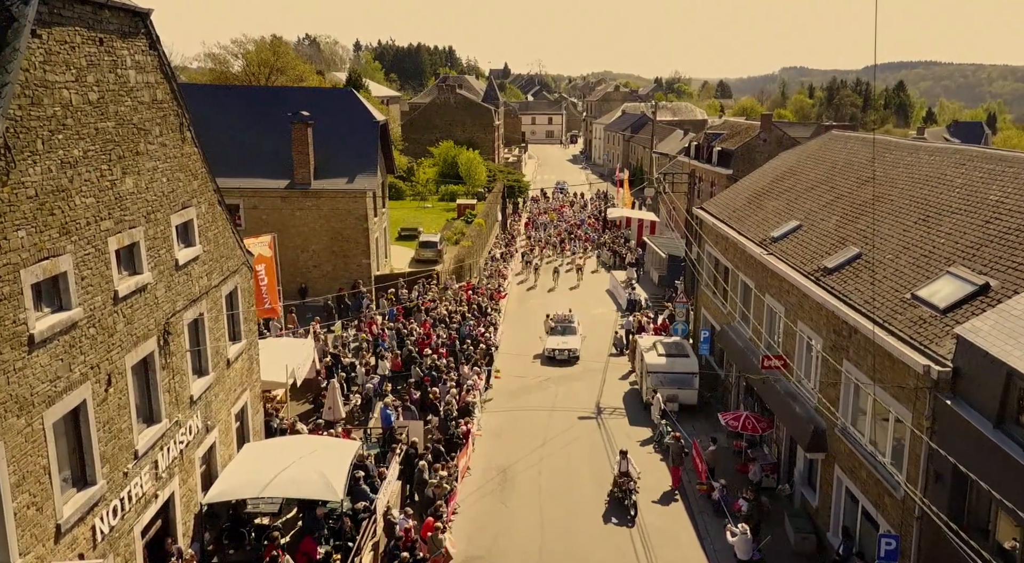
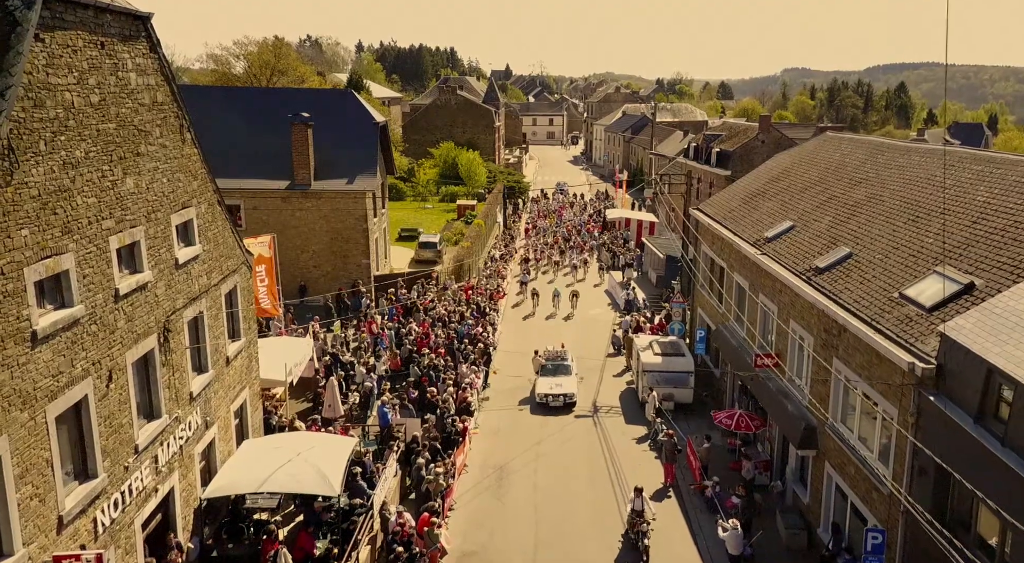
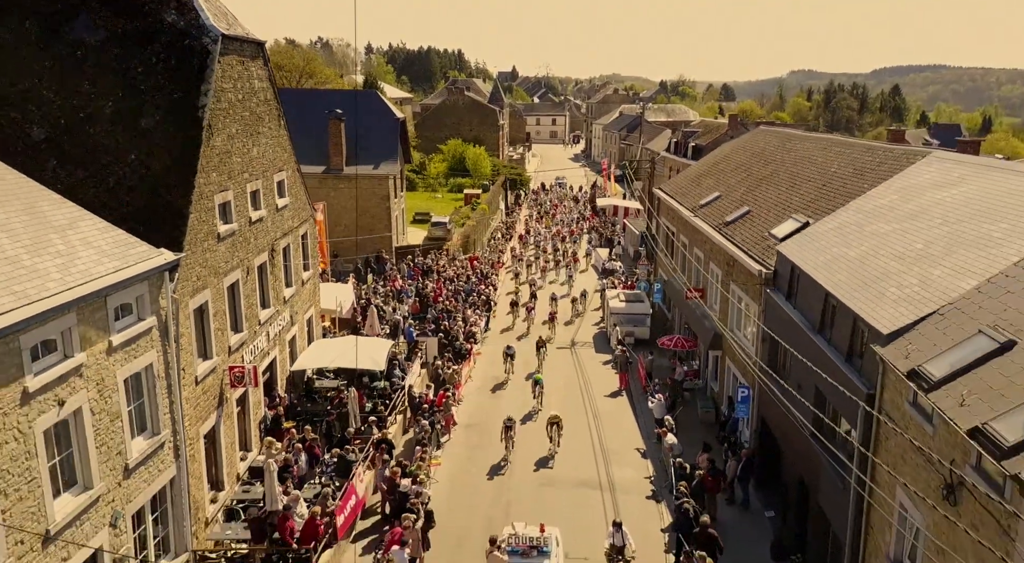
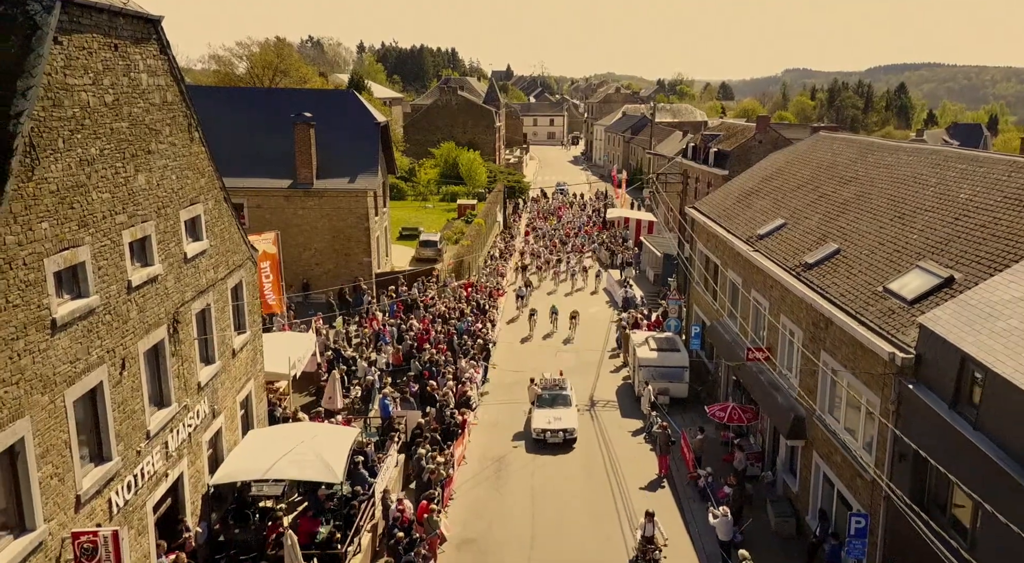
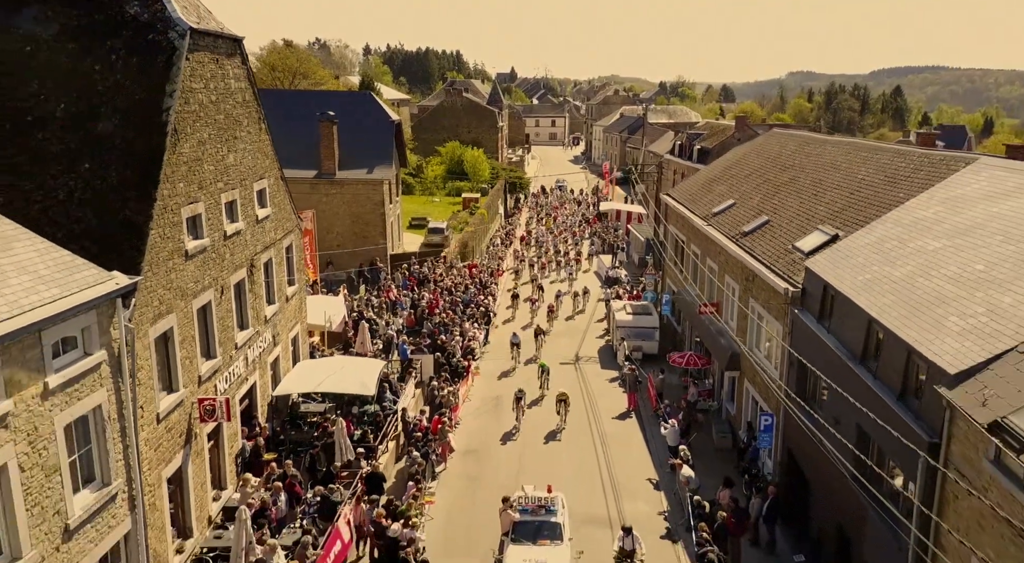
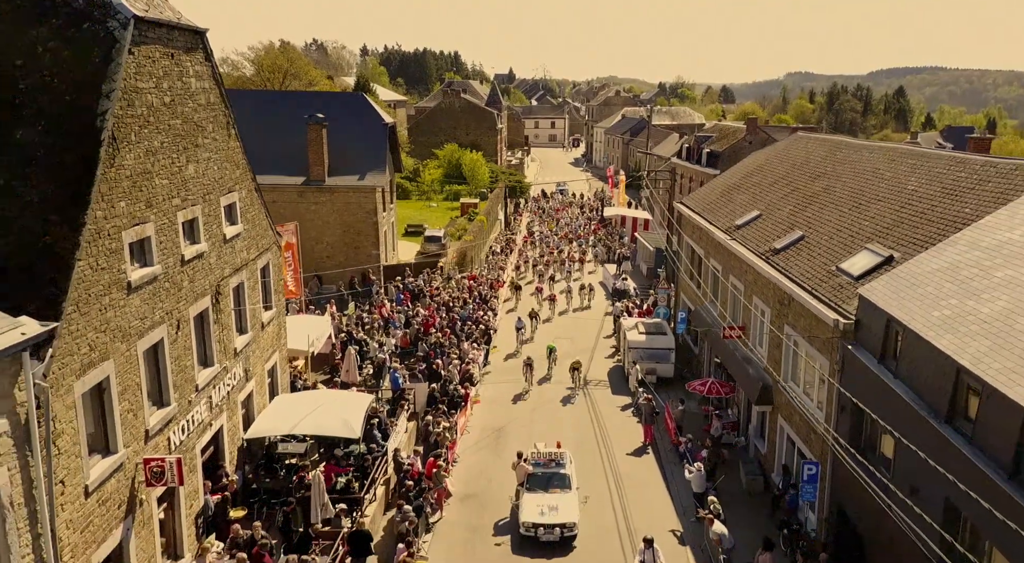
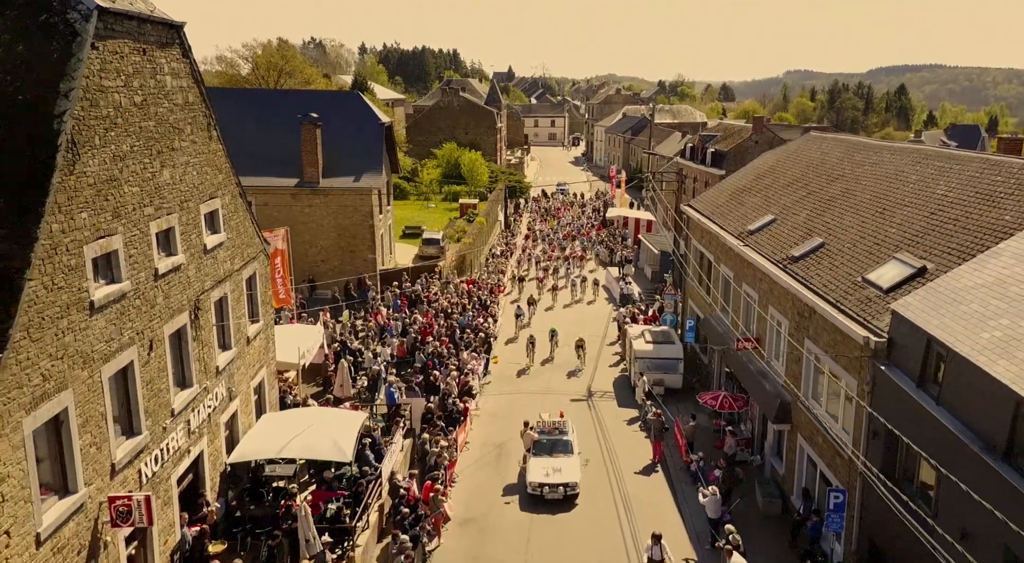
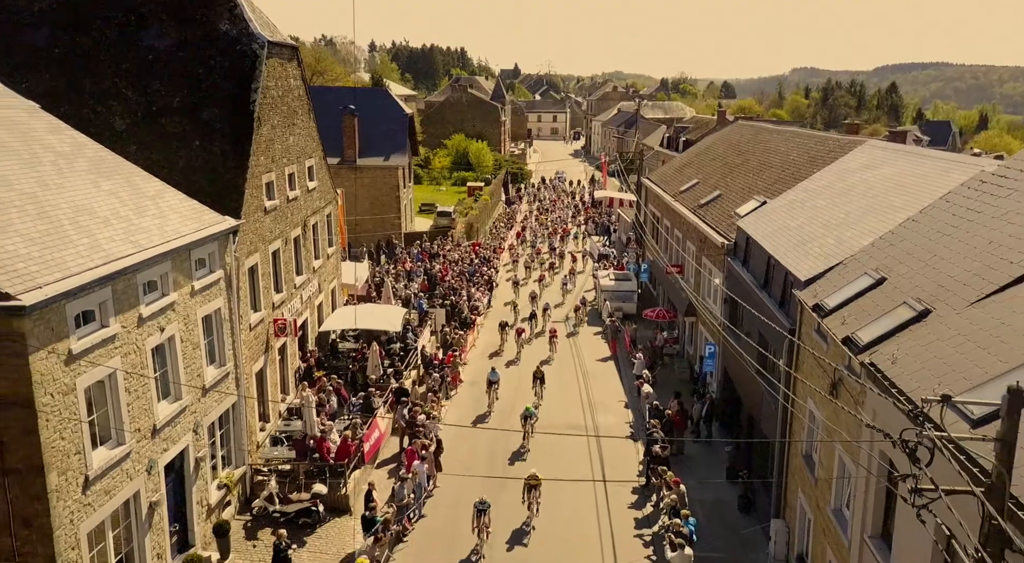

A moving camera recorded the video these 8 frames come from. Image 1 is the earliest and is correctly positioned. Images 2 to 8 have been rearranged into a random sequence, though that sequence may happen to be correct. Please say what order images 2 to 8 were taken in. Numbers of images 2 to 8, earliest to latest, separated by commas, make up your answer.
2, 4, 7, 6, 5, 3, 8
